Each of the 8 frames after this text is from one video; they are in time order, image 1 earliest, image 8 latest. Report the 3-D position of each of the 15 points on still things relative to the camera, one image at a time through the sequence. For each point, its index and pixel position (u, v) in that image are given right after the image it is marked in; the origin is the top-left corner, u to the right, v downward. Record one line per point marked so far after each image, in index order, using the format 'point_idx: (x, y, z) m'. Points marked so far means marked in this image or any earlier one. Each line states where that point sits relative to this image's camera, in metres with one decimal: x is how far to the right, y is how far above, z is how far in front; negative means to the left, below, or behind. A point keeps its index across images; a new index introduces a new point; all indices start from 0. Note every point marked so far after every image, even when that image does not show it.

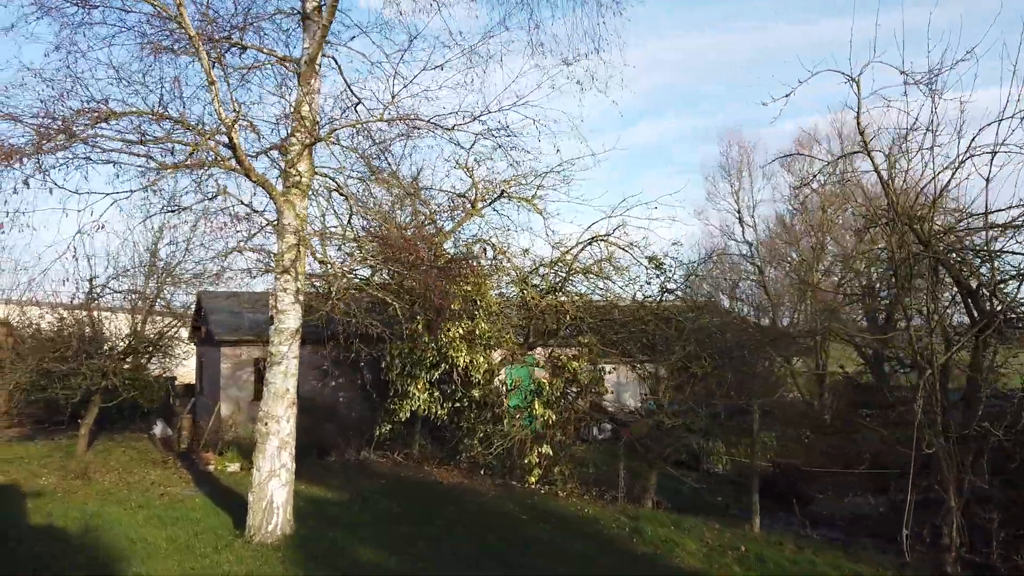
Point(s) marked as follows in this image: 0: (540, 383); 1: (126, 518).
0: (+0.4, -1.4, +11.3) m
1: (-4.5, -2.7, +8.9) m
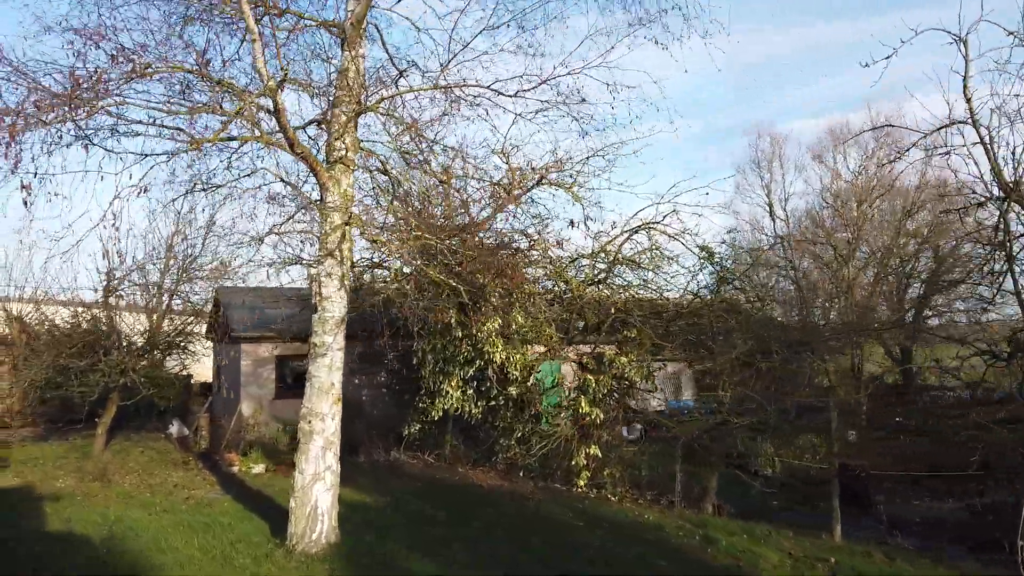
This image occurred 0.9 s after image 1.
0: (+1.0, -1.3, +10.6) m
1: (-3.9, -2.6, +8.3) m
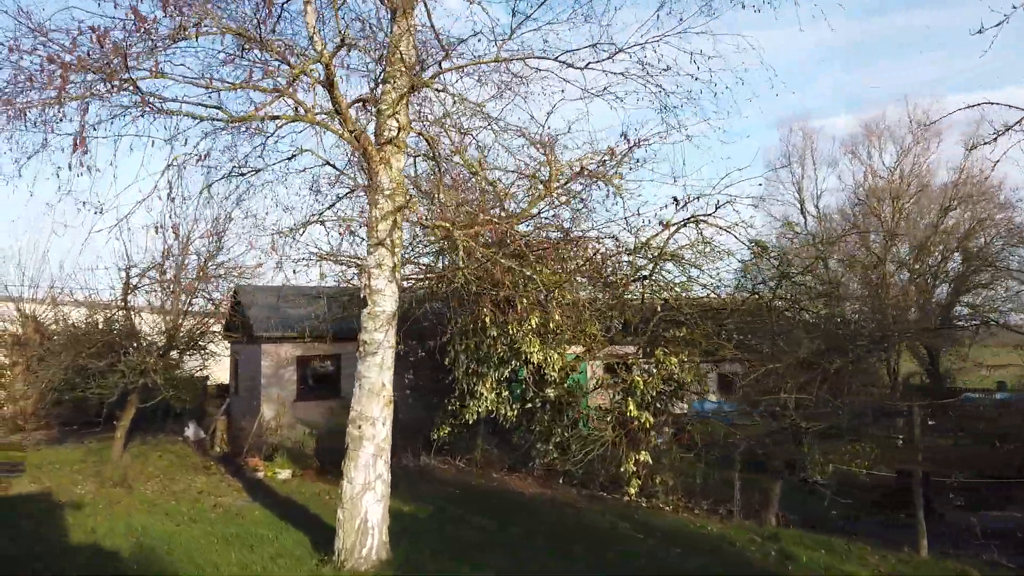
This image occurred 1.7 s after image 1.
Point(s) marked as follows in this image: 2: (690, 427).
0: (+1.6, -1.2, +10.0) m
1: (-3.3, -2.5, +7.7) m
2: (+2.5, -1.9, +10.6) m
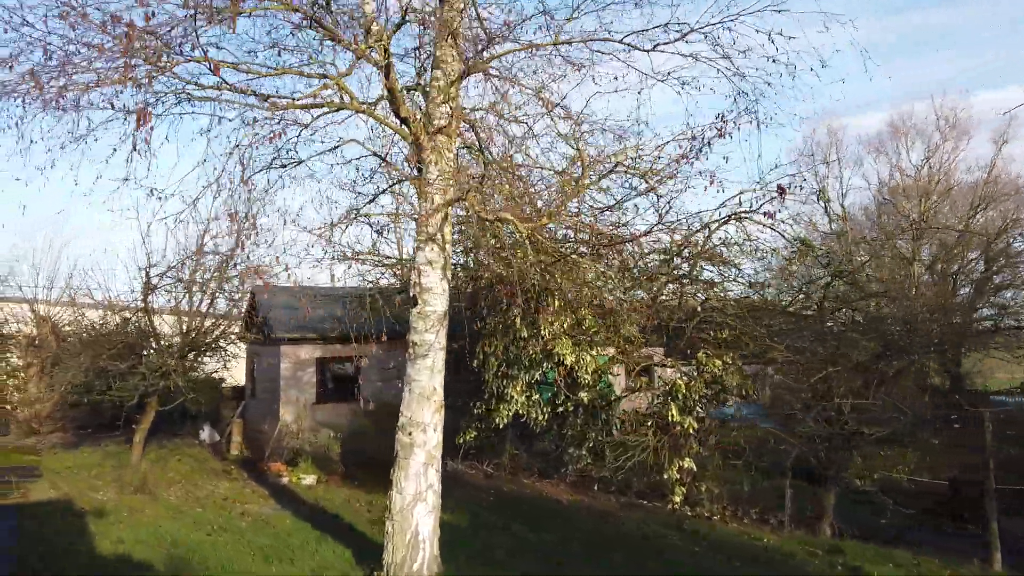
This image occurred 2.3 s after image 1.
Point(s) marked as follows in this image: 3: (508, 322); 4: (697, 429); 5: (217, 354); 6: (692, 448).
0: (+2.1, -1.2, +9.7) m
1: (-2.9, -2.5, +7.3) m
2: (+2.9, -1.9, +10.2) m
3: (-0.1, -0.5, +11.5) m
4: (+2.3, -1.8, +9.7) m
5: (-5.6, -1.3, +14.6) m
6: (+2.3, -2.1, +9.7) m
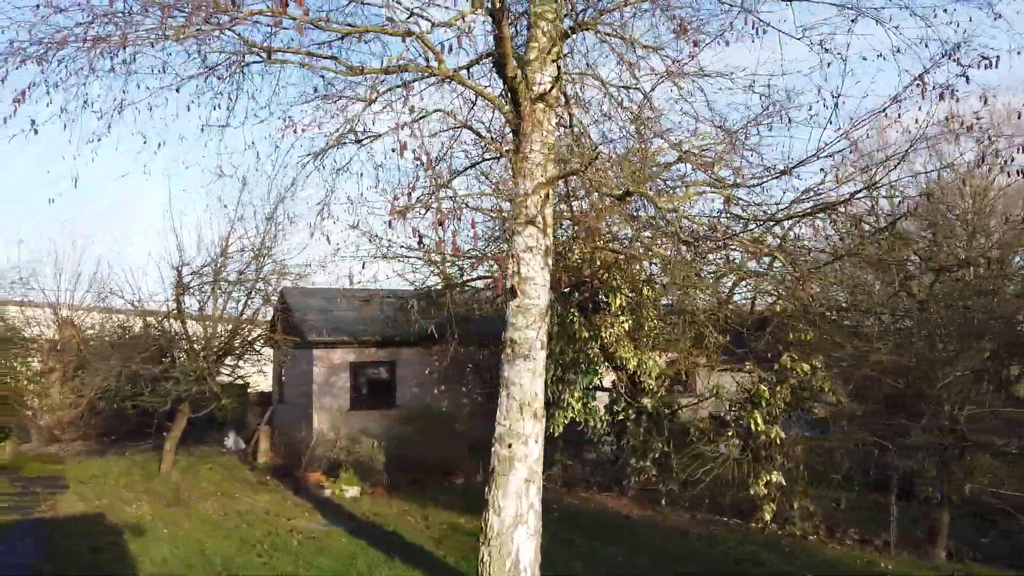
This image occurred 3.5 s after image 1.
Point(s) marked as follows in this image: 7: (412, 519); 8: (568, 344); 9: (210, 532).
0: (+2.9, -1.2, +8.9) m
1: (-2.1, -2.4, +6.6) m
2: (+3.7, -1.9, +9.4) m
3: (+0.8, -0.5, +10.7) m
4: (+3.1, -1.8, +8.9) m
5: (-4.8, -1.3, +13.9) m
6: (+3.1, -2.0, +8.9) m
7: (-1.2, -2.7, +9.0) m
8: (+0.8, -0.8, +10.9) m
9: (-3.3, -2.7, +8.4) m
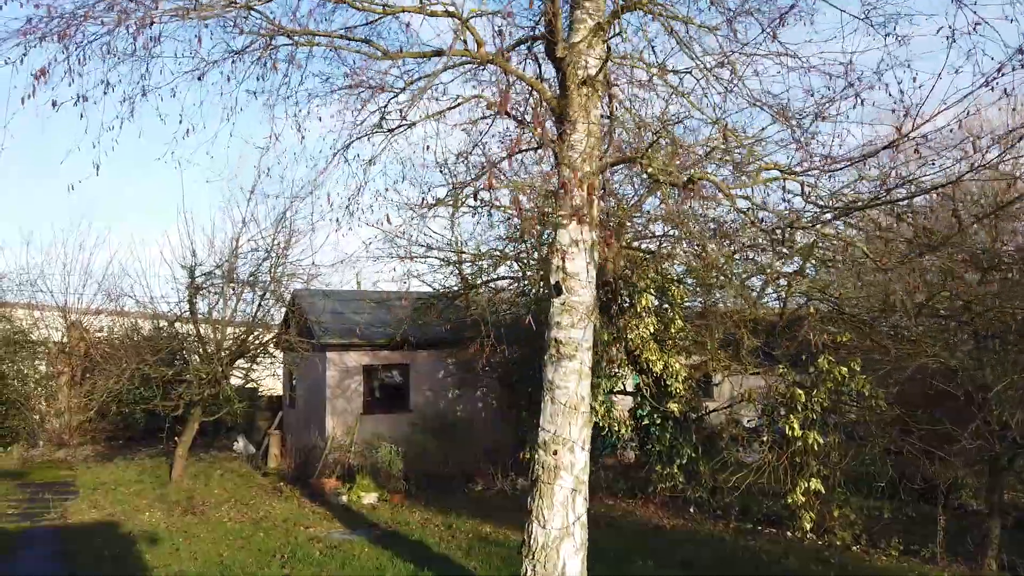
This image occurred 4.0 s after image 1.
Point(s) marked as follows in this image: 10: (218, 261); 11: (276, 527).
0: (+3.2, -1.2, +8.5) m
1: (-1.8, -2.4, +6.3) m
2: (+4.0, -1.9, +9.1) m
3: (+1.1, -0.5, +10.4) m
4: (+3.4, -1.8, +8.6) m
5: (-4.4, -1.3, +13.6) m
6: (+3.4, -2.0, +8.6) m
7: (-0.9, -2.7, +8.7) m
8: (+1.1, -0.8, +10.6) m
9: (-3.0, -2.7, +8.1) m
10: (-5.0, +0.5, +13.0) m
11: (-2.7, -2.7, +8.7) m
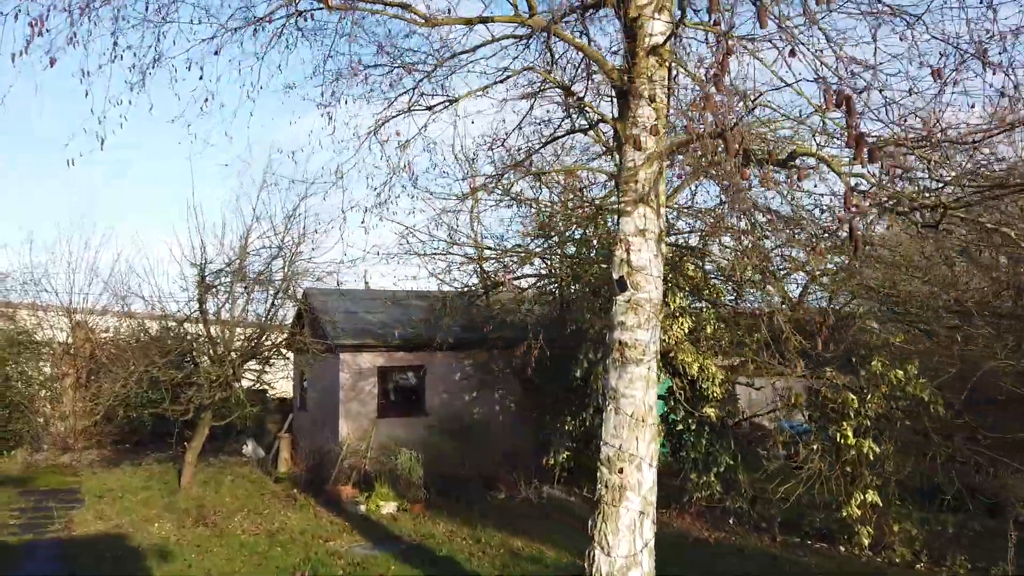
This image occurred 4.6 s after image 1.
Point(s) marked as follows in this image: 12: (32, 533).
0: (+3.5, -1.1, +8.0) m
1: (-1.5, -2.4, +5.8) m
2: (+4.4, -1.9, +8.5) m
3: (+1.4, -0.5, +9.8) m
4: (+3.8, -1.7, +8.0) m
5: (-4.1, -1.3, +13.1) m
6: (+3.7, -2.0, +8.0) m
7: (-0.5, -2.7, +8.2) m
8: (+1.4, -0.8, +10.0) m
9: (-2.7, -2.7, +7.6) m
10: (-4.7, +0.5, +12.5) m
11: (-2.4, -2.7, +8.2) m
12: (-5.6, -2.8, +8.9) m
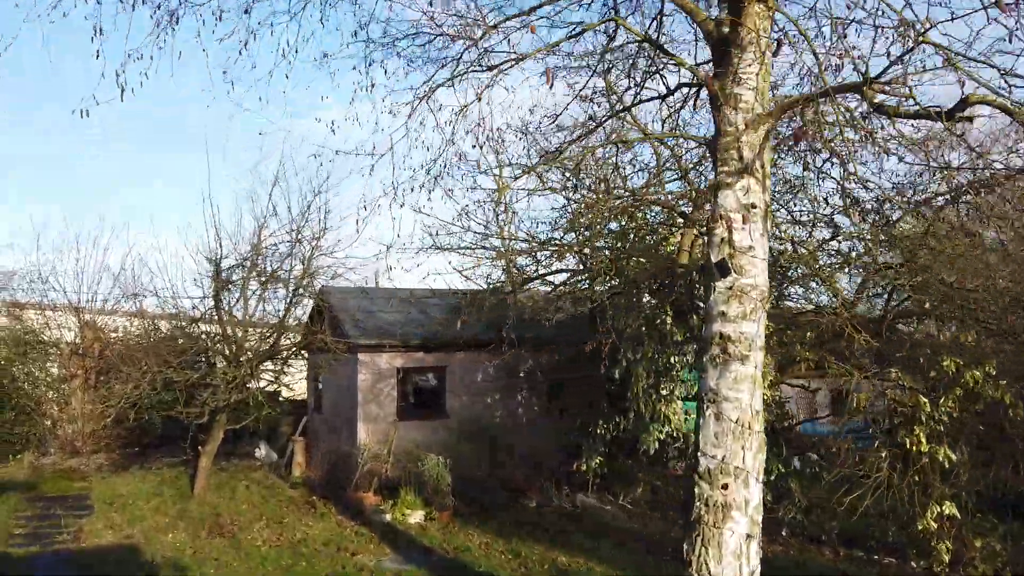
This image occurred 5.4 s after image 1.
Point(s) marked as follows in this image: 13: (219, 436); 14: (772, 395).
0: (+3.9, -1.1, +7.3) m
1: (-1.1, -2.3, +5.2) m
2: (+4.8, -1.8, +7.9) m
3: (+1.8, -0.4, +9.2) m
4: (+4.2, -1.7, +7.4) m
5: (-3.6, -1.2, +12.6) m
6: (+4.2, -1.9, +7.4) m
7: (-0.1, -2.7, +7.6) m
8: (+1.9, -0.7, +9.4) m
9: (-2.3, -2.6, +7.0) m
10: (-4.2, +0.5, +11.9) m
11: (-2.0, -2.7, +7.6) m
12: (-5.2, -2.8, +8.3) m
13: (-4.5, -2.3, +11.6) m
14: (+3.1, -1.2, +8.8) m
